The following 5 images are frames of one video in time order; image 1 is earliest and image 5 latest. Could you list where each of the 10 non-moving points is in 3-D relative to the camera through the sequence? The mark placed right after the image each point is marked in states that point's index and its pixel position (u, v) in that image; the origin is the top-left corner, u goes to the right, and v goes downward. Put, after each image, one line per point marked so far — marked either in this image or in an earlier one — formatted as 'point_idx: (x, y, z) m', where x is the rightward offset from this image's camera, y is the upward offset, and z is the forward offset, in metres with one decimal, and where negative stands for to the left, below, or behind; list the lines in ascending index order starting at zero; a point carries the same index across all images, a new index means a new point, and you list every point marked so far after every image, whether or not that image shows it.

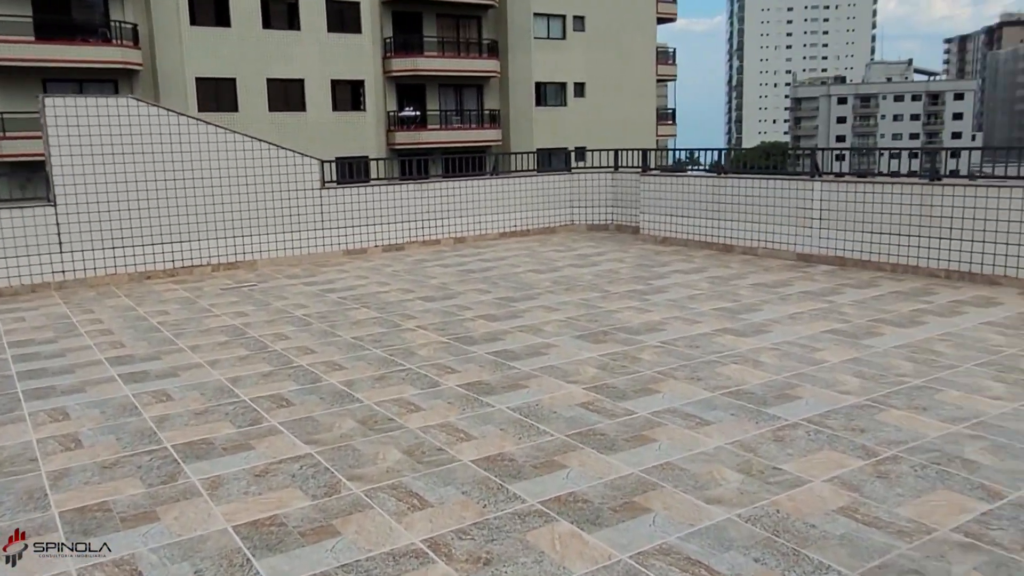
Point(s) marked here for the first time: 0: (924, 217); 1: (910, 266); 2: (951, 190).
0: (+3.5, +0.6, +7.1) m
1: (+3.4, +0.2, +7.2) m
2: (+3.6, +0.8, +6.9) m
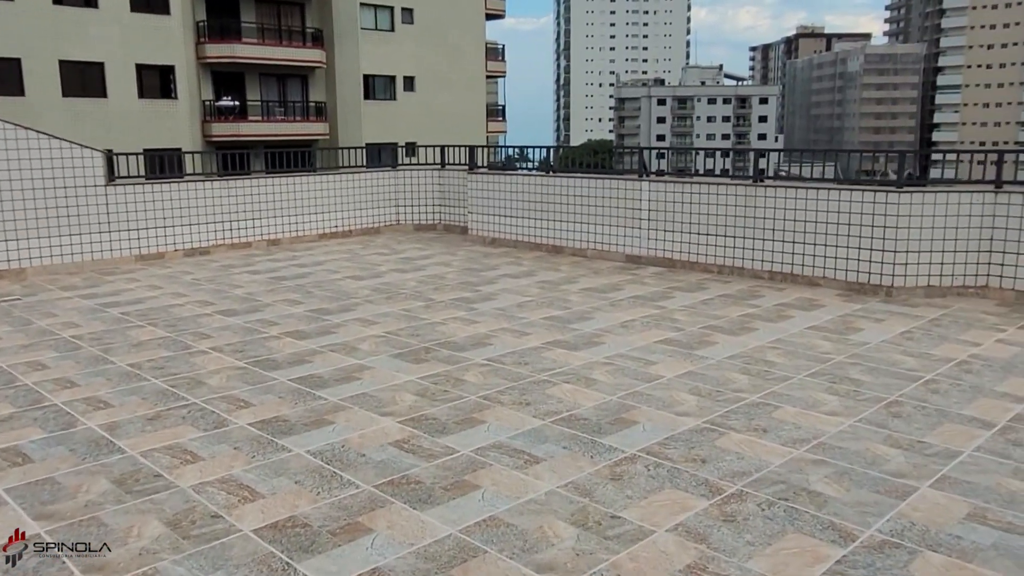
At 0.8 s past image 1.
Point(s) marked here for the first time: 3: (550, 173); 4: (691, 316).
0: (+2.0, +0.6, +7.1) m
1: (+1.9, +0.2, +7.2) m
2: (+2.2, +0.8, +7.0) m
3: (+0.4, +1.2, +8.8) m
4: (+1.2, -0.2, +5.7) m
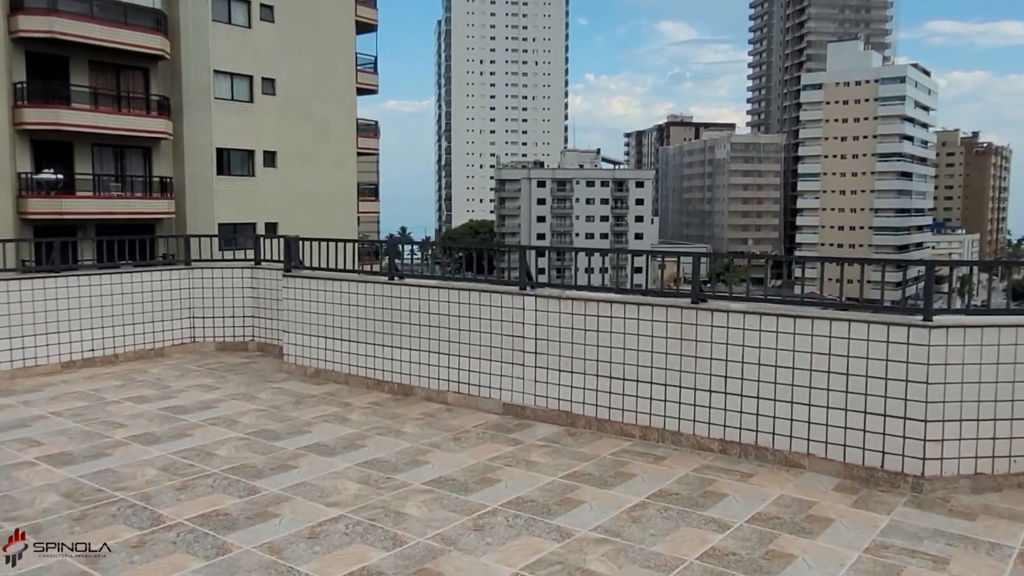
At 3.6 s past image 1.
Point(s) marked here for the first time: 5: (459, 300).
0: (+1.0, -0.4, +4.8) m
1: (+0.9, -0.8, +4.8) m
2: (+1.2, -0.2, +4.6) m
3: (-0.9, +0.1, +6.3) m
4: (+0.4, -1.0, +3.2) m
5: (-0.4, -0.1, +5.8) m
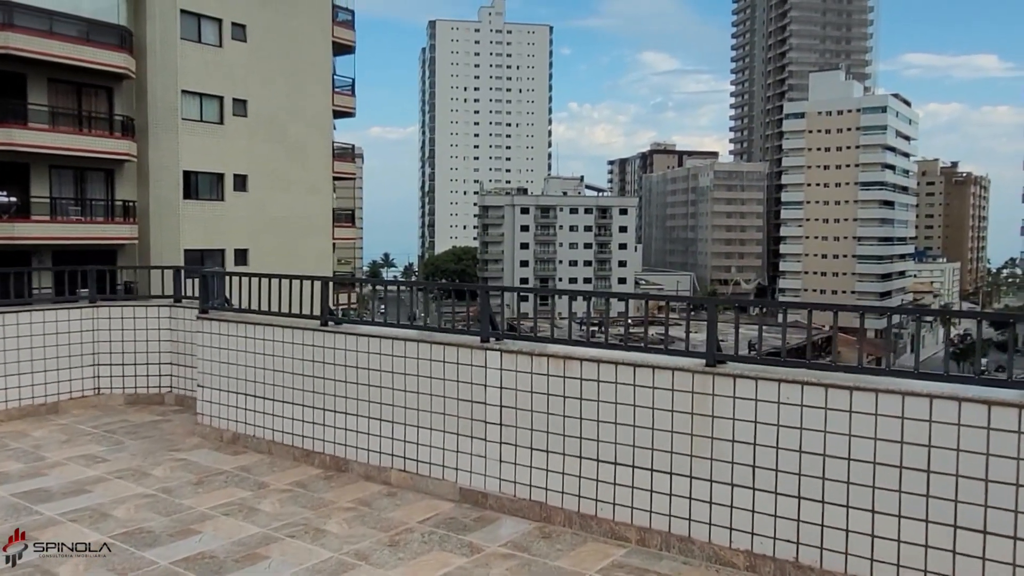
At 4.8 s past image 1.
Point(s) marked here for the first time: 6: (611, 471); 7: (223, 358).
0: (+0.8, -0.6, +3.6) m
1: (+0.7, -1.1, +3.6) m
2: (+1.0, -0.4, +3.5) m
3: (-1.1, -0.2, +5.1) m
4: (+0.2, -1.2, +2.0) m
5: (-0.6, -0.4, +4.6) m
6: (+0.4, -0.8, +3.9) m
7: (-1.9, -0.5, +5.6) m
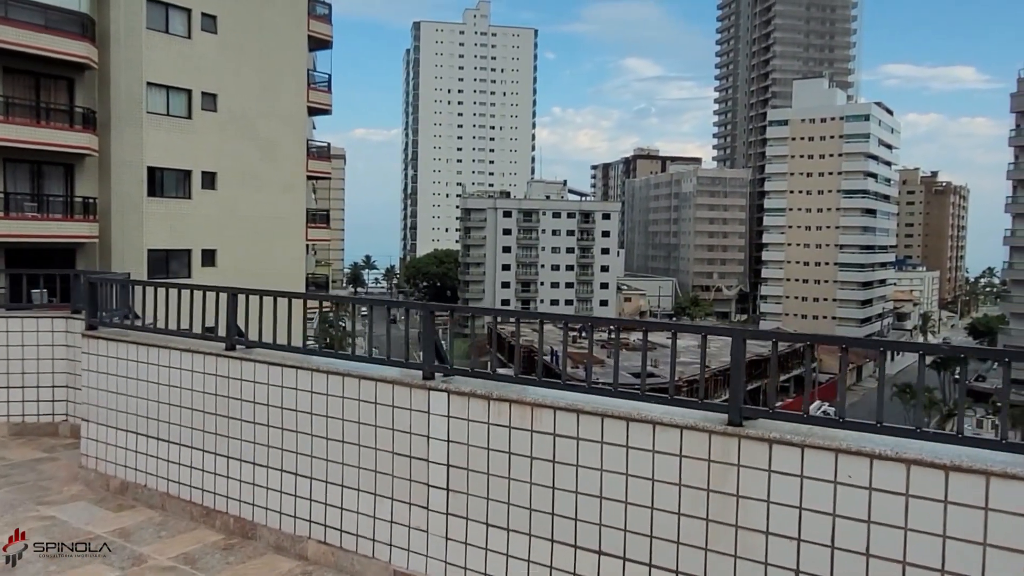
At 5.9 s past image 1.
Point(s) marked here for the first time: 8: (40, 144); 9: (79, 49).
0: (+0.6, -0.7, +2.6) m
1: (+0.5, -1.1, +2.6) m
2: (+0.8, -0.5, +2.5) m
3: (-1.3, -0.3, +4.0) m
4: (+0.1, -1.3, +1.0) m
5: (-0.8, -0.4, +3.6) m
6: (+0.2, -0.9, +2.9) m
7: (-2.1, -0.5, +4.6) m
8: (-11.0, +3.3, +19.1) m
9: (-10.2, +5.6, +19.7) m
